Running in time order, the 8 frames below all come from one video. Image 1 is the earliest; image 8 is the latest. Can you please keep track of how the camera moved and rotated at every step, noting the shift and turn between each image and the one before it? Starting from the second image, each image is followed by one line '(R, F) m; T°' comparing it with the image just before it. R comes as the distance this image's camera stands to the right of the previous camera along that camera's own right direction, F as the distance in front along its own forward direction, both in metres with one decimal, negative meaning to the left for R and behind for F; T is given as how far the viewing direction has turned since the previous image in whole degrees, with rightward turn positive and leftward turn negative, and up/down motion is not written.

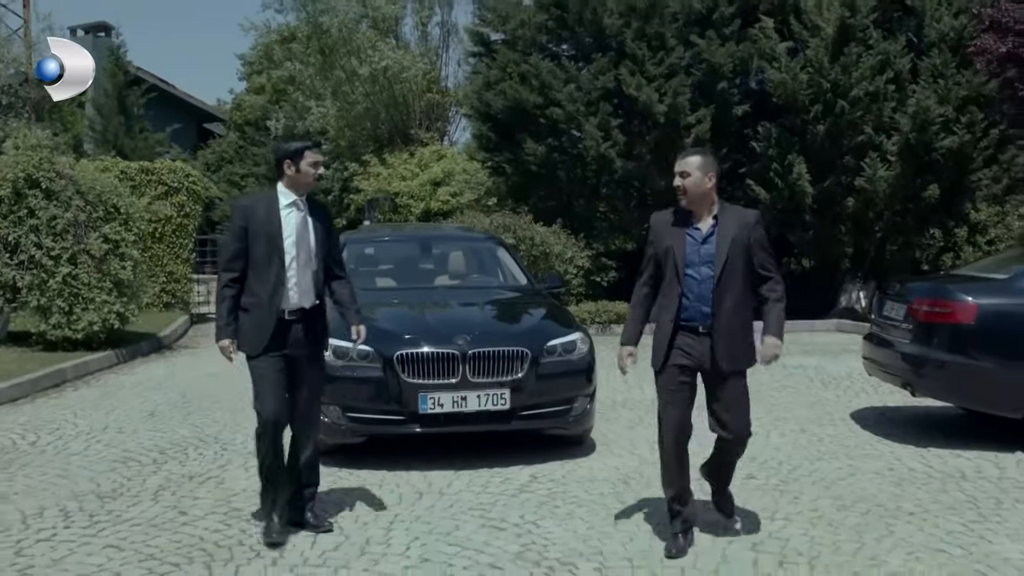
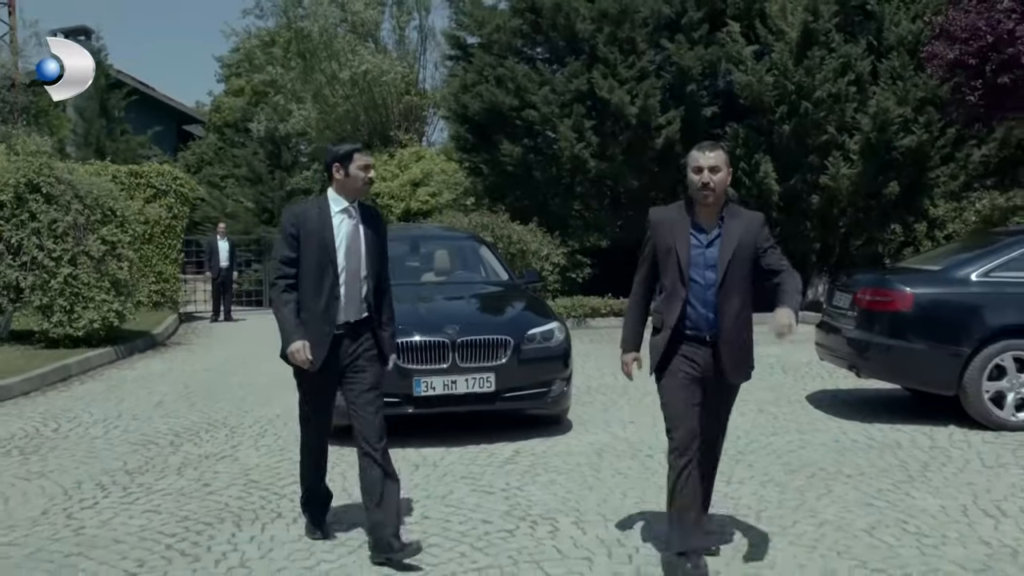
(-0.1, -0.8) m; +1°
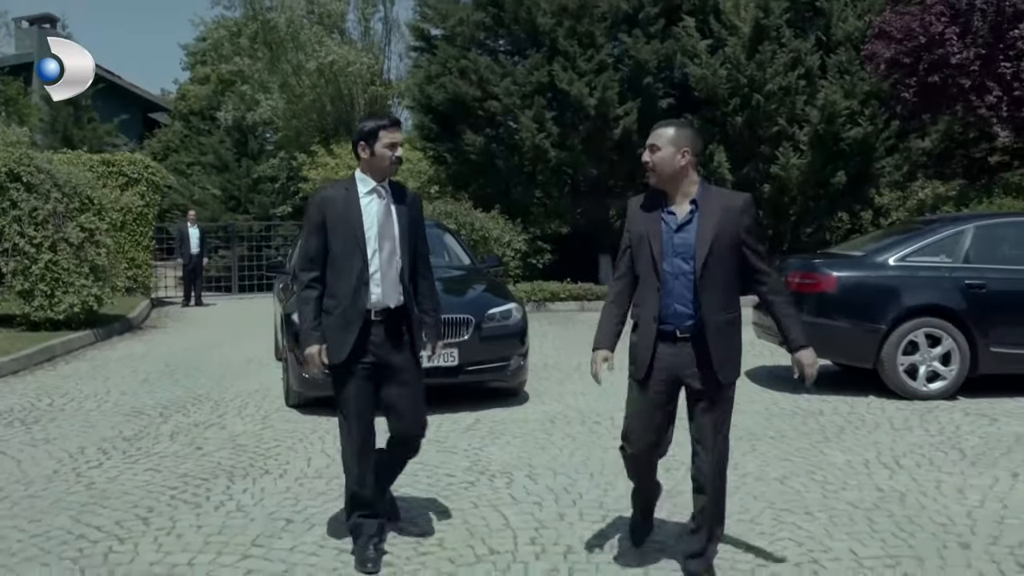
(0.0, -0.8) m; +2°
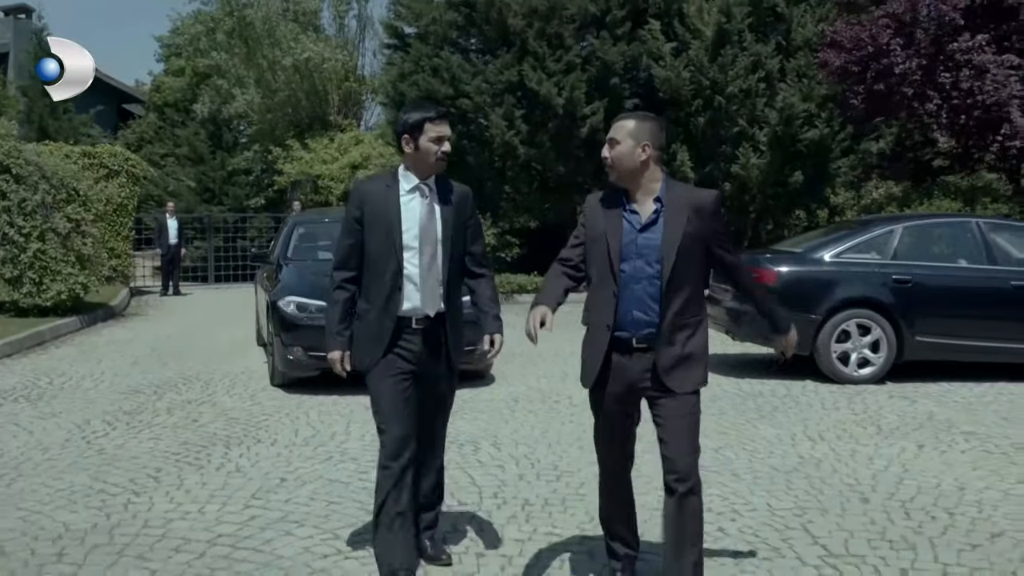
(0.0, -0.8) m; +1°
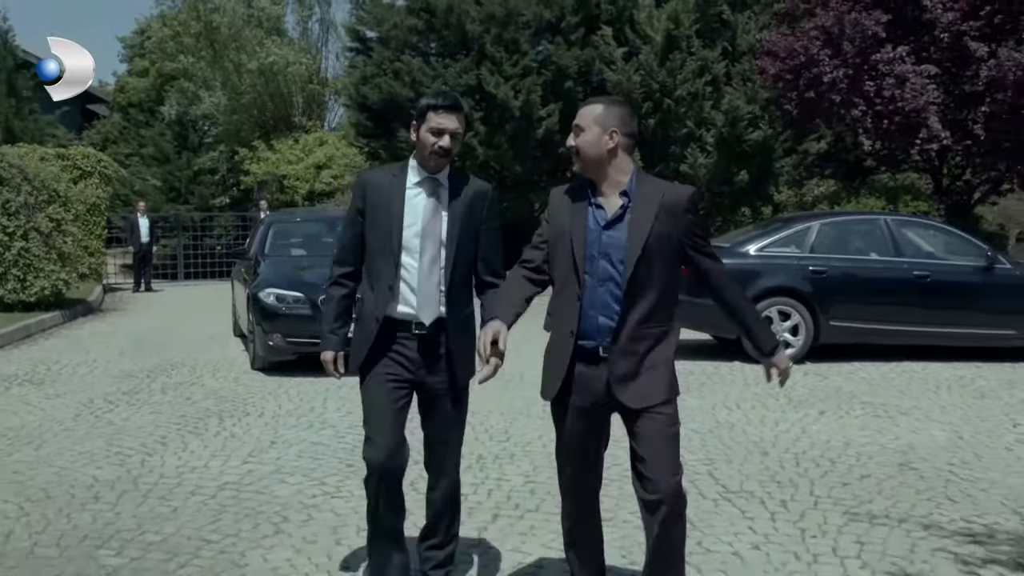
(0.0, -1.2) m; +2°
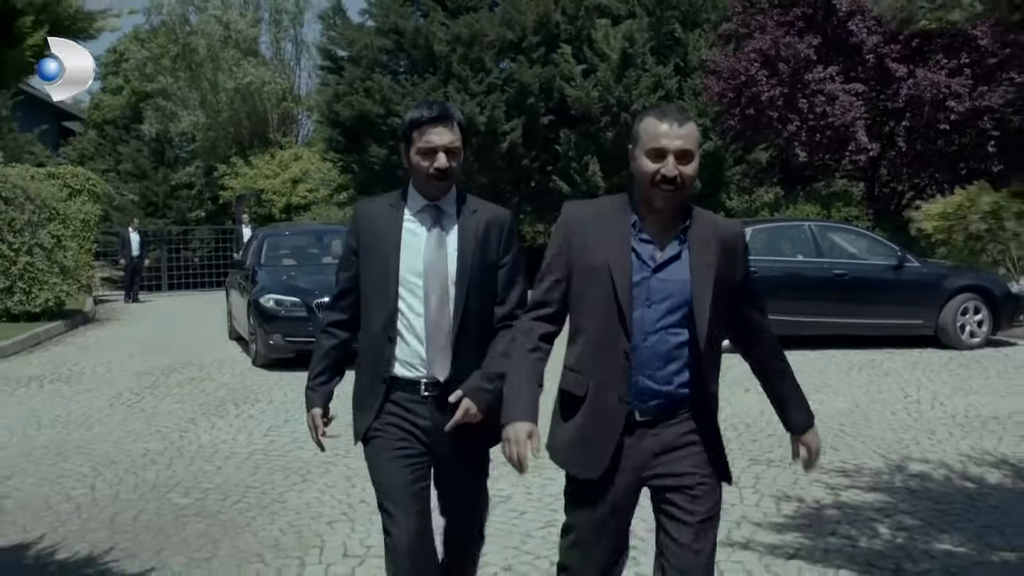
(0.0, -1.6) m; +2°
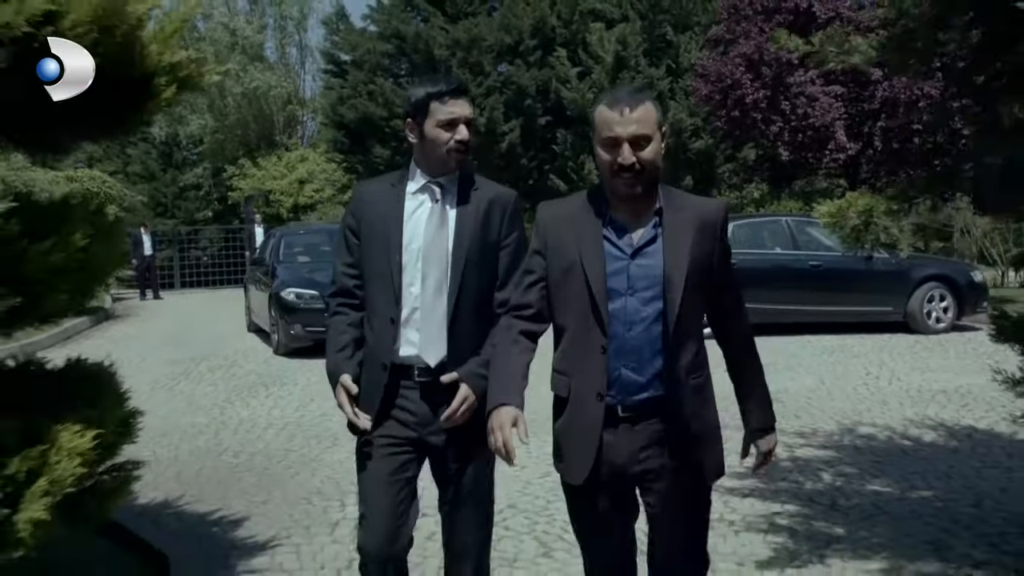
(0.0, -1.1) m; 0°
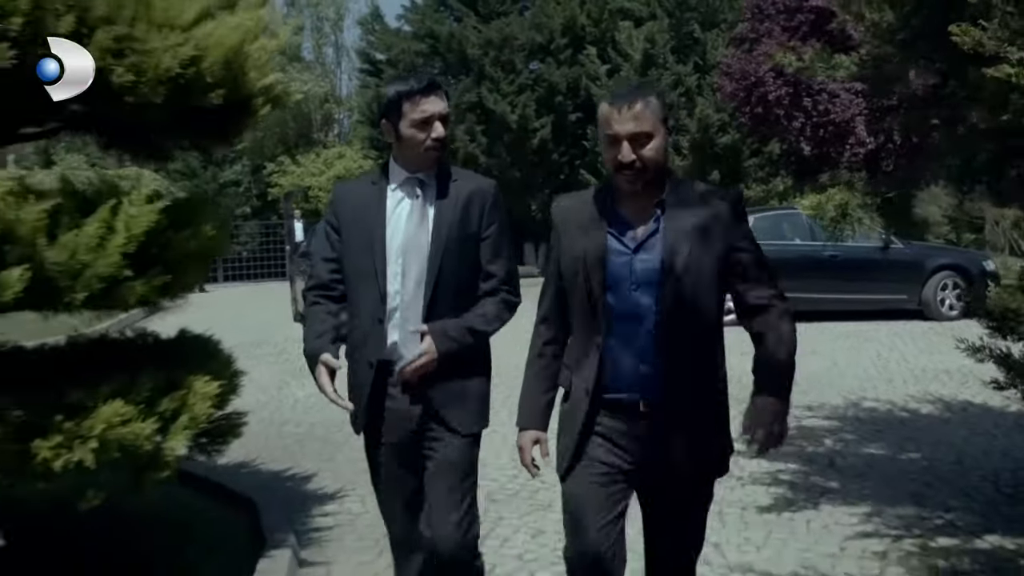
(0.0, -0.9) m; -2°
